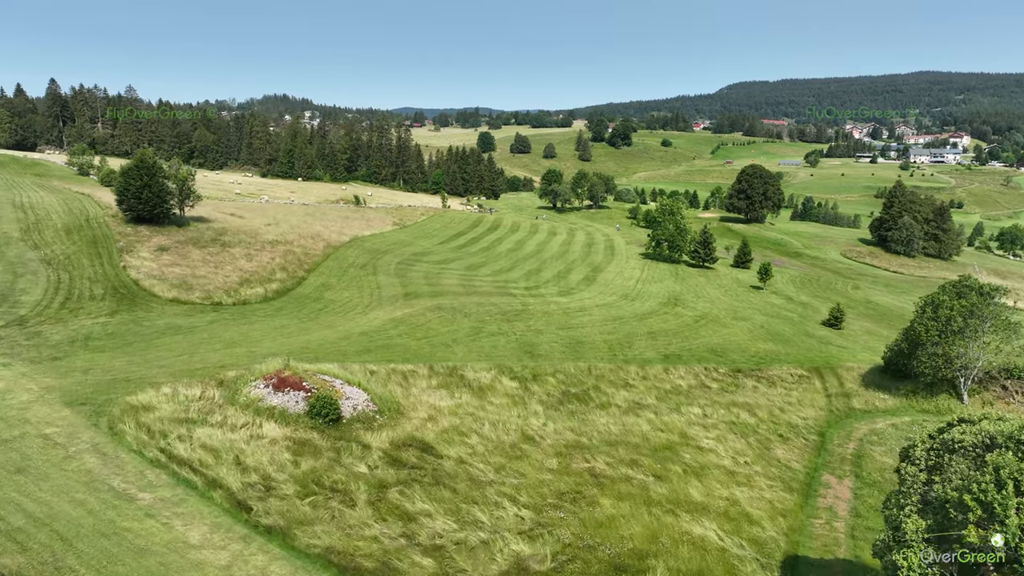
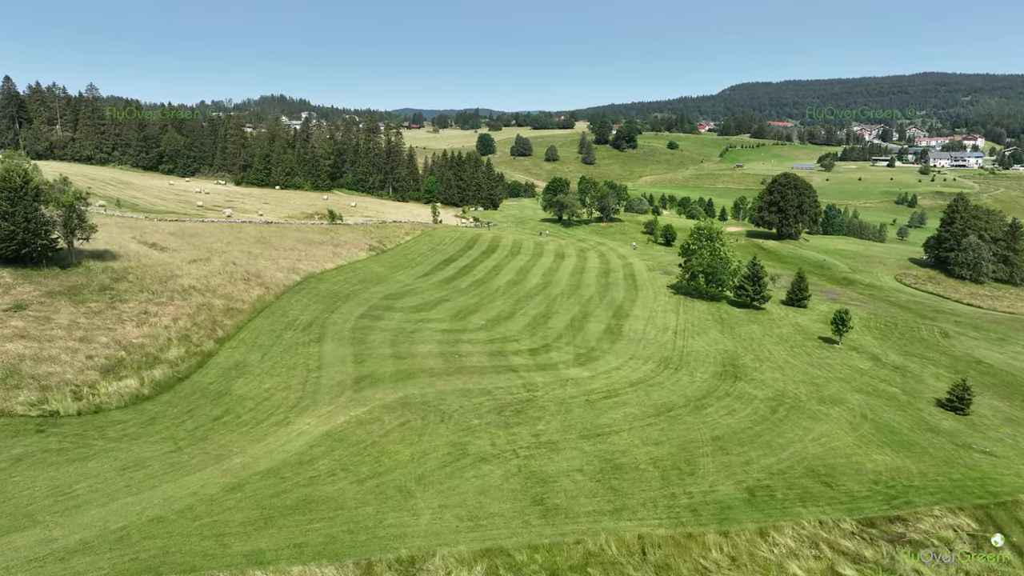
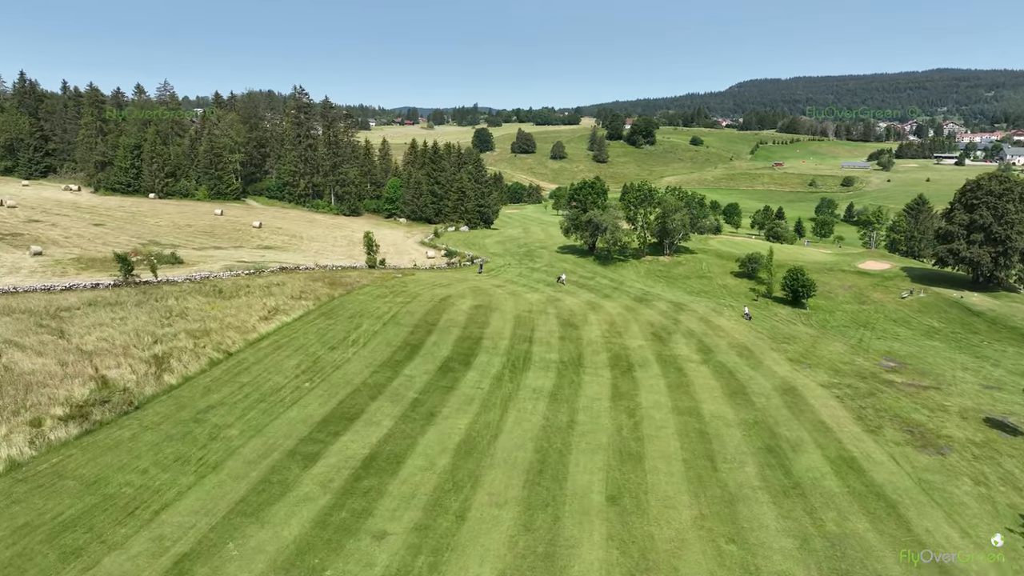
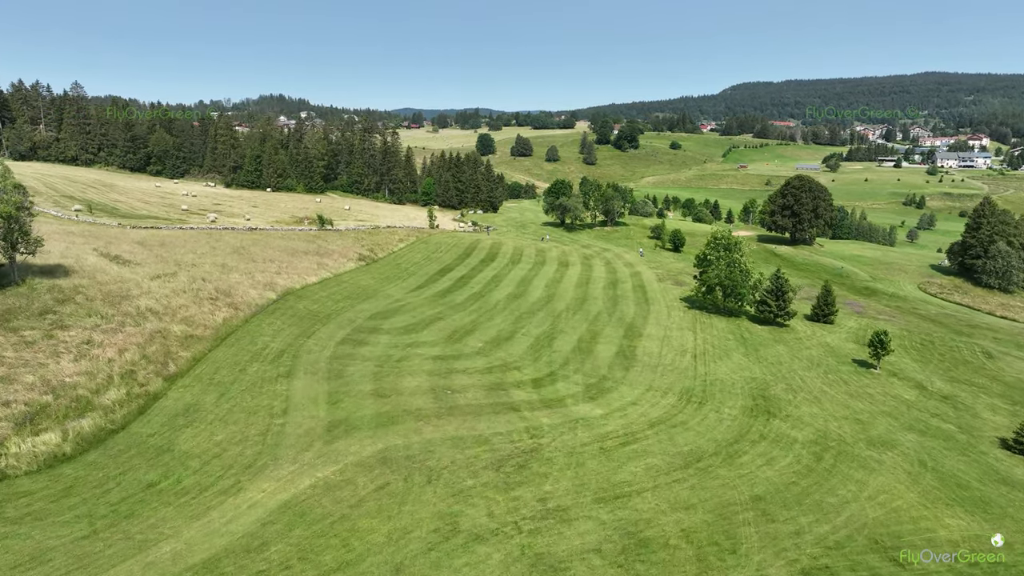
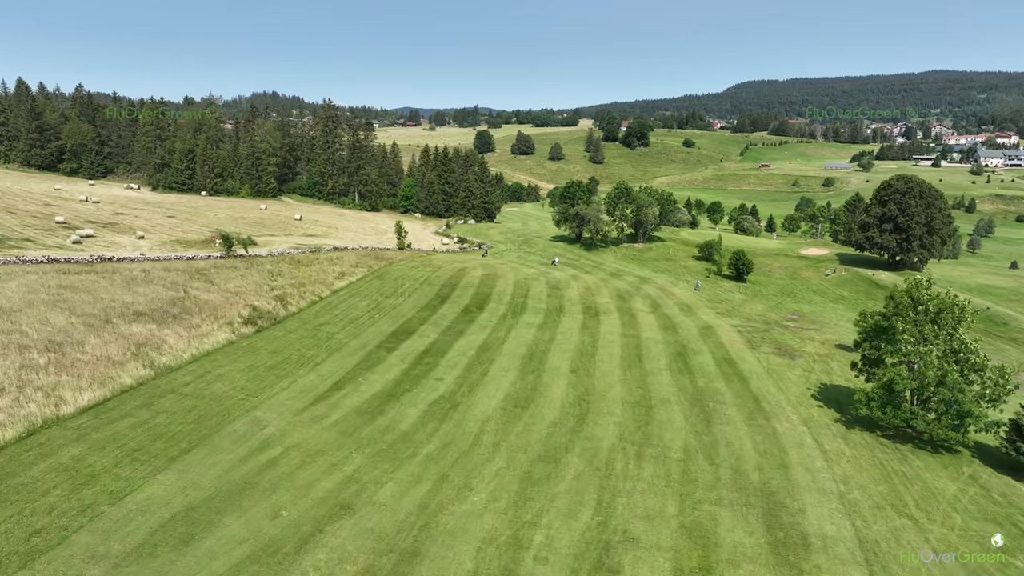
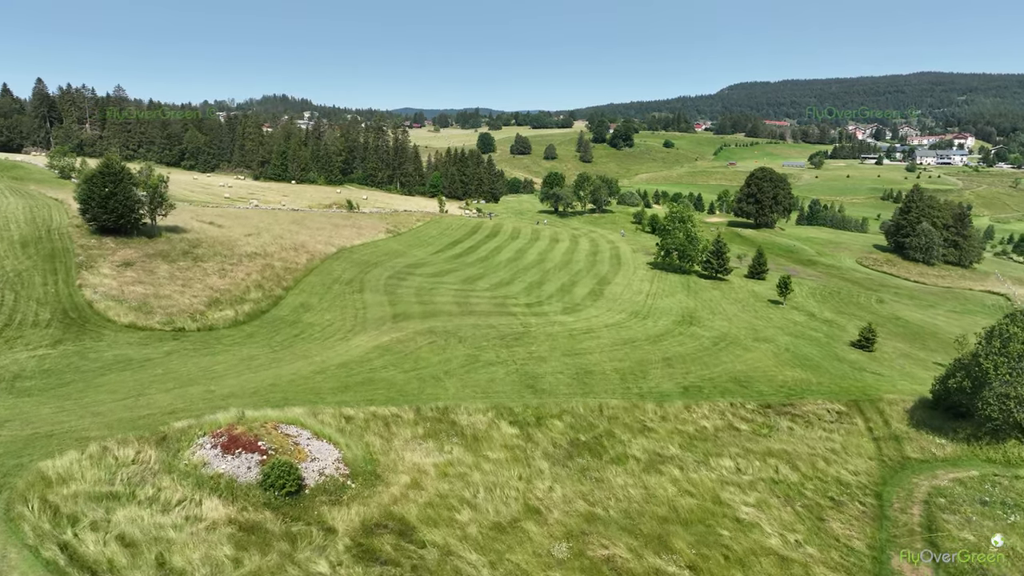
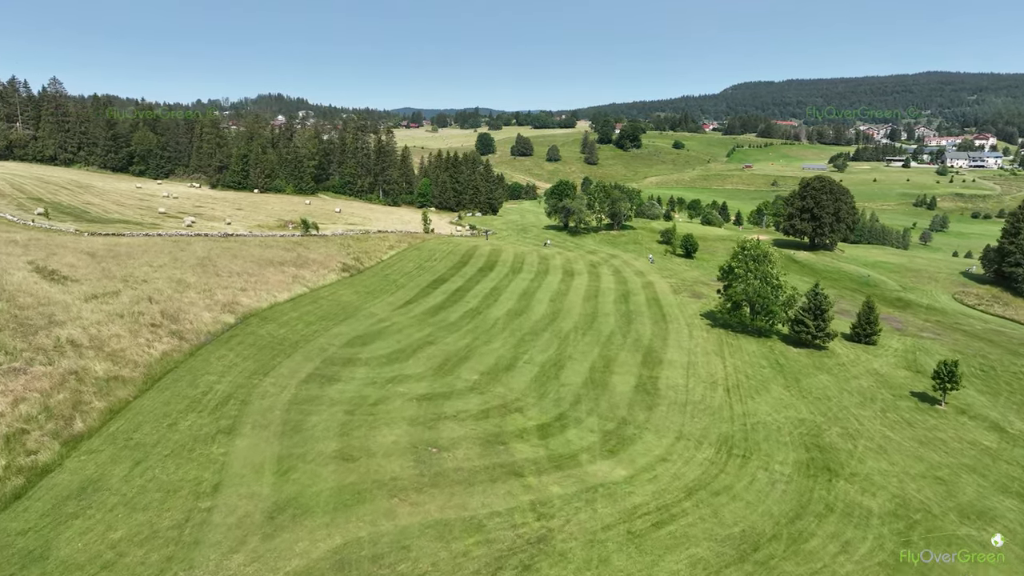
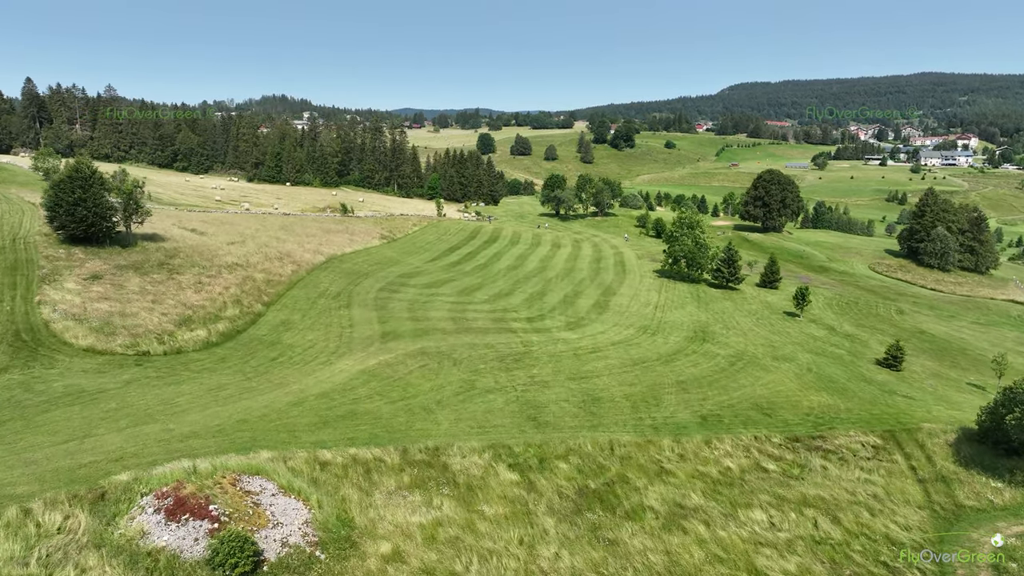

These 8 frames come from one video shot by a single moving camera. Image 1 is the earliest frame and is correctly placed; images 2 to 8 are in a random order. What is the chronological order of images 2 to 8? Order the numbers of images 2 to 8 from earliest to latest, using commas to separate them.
6, 8, 2, 4, 7, 5, 3
